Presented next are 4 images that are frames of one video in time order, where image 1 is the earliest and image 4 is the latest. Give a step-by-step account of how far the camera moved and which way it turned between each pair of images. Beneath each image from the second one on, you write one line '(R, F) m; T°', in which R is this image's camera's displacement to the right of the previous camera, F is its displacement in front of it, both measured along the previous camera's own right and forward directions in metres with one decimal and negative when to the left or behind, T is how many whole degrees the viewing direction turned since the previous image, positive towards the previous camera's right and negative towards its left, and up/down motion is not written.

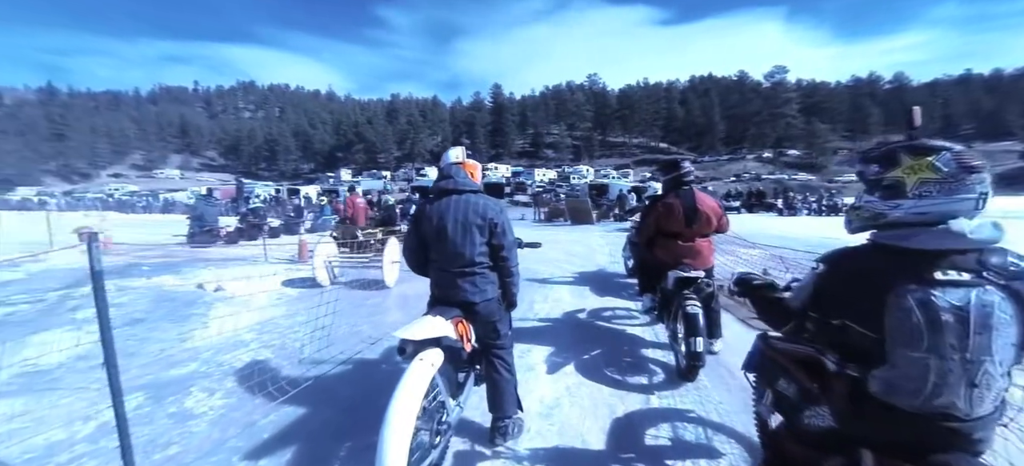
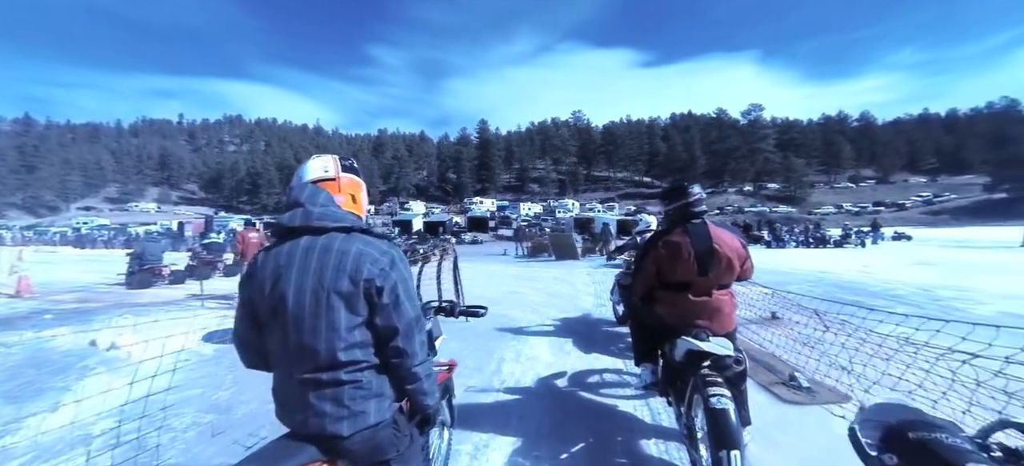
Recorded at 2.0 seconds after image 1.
(+0.4, +1.3) m; +2°
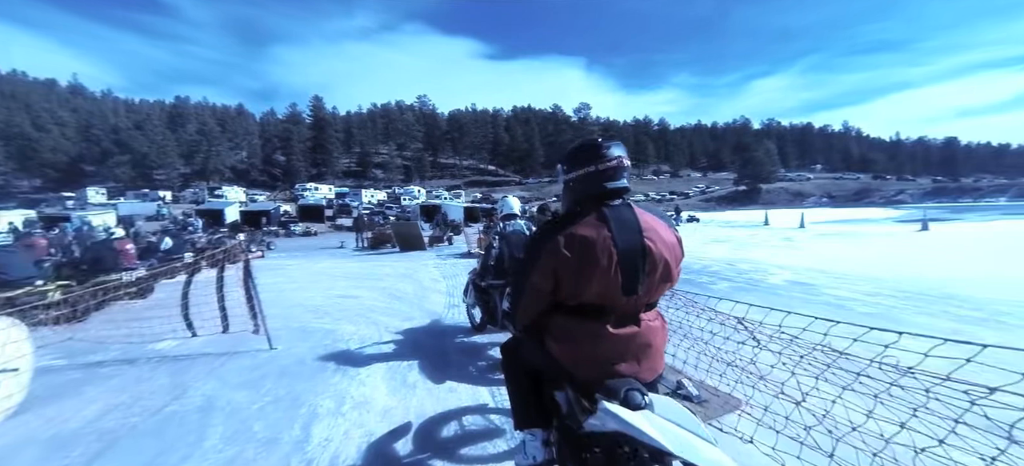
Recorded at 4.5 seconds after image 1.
(+0.4, +1.5) m; +22°
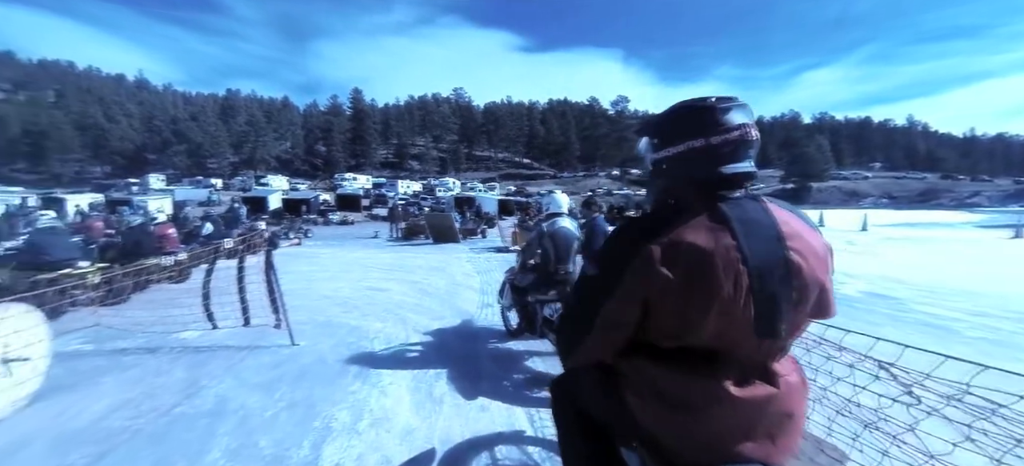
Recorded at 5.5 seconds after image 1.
(-0.1, +0.6) m; -4°
